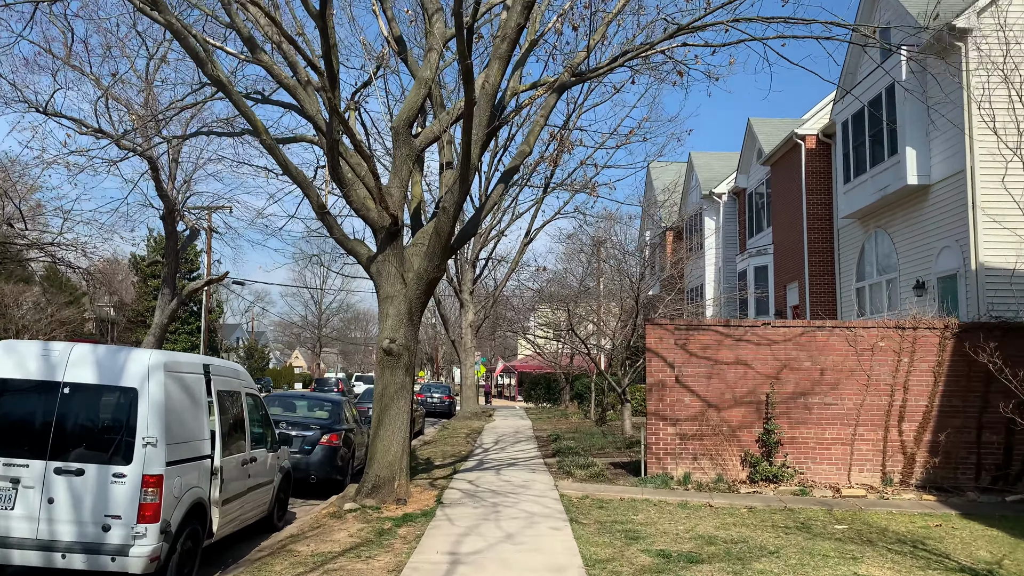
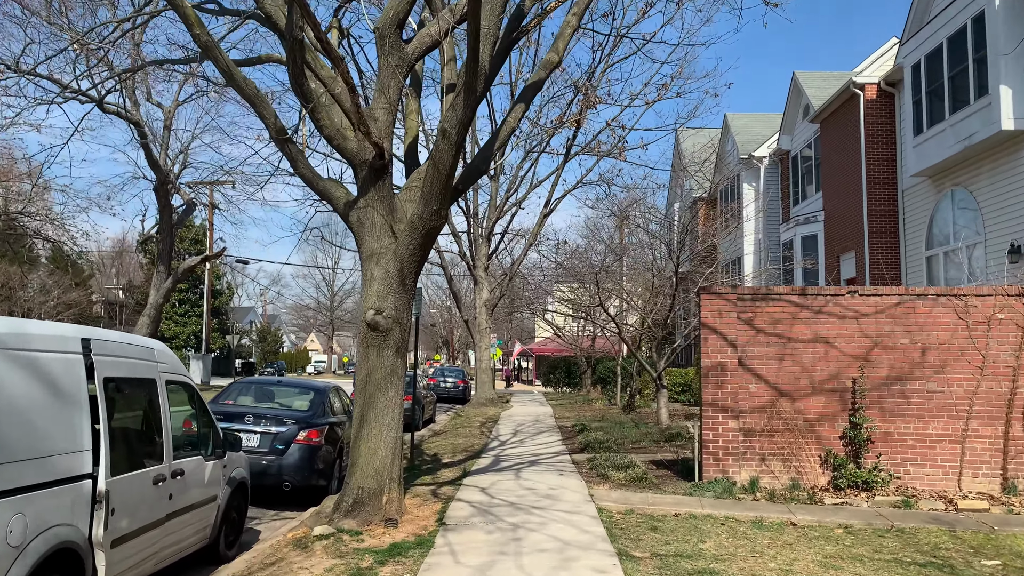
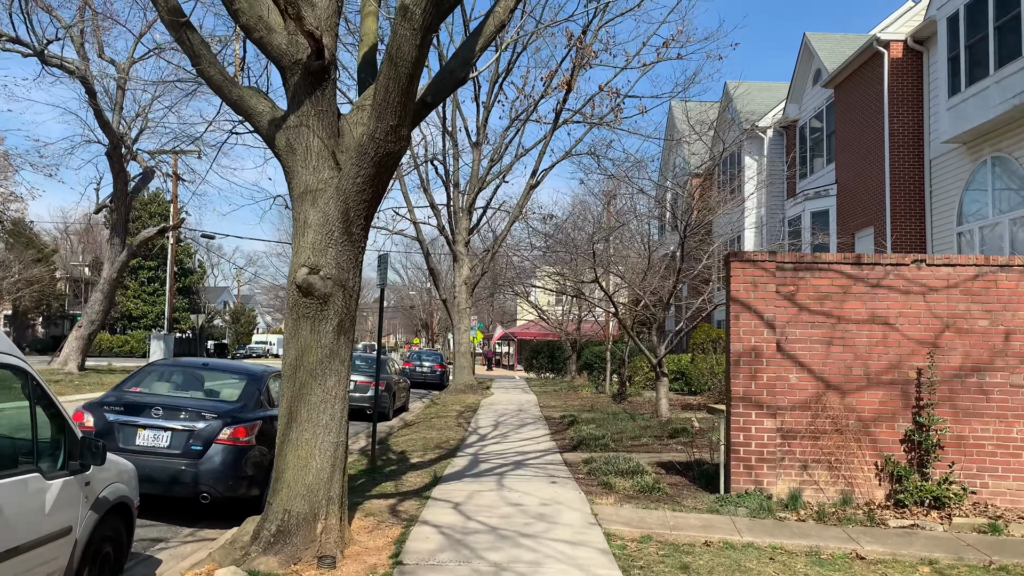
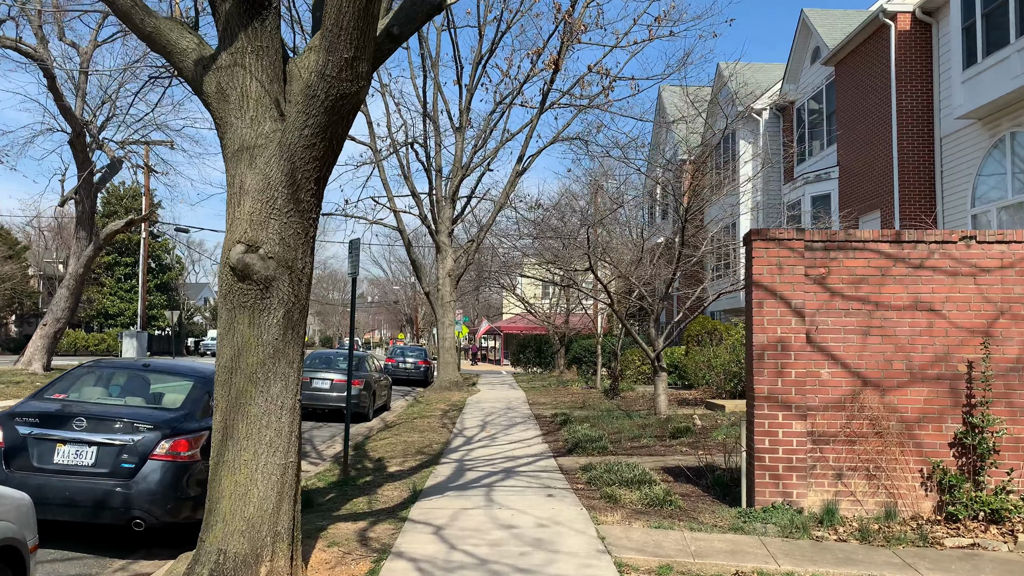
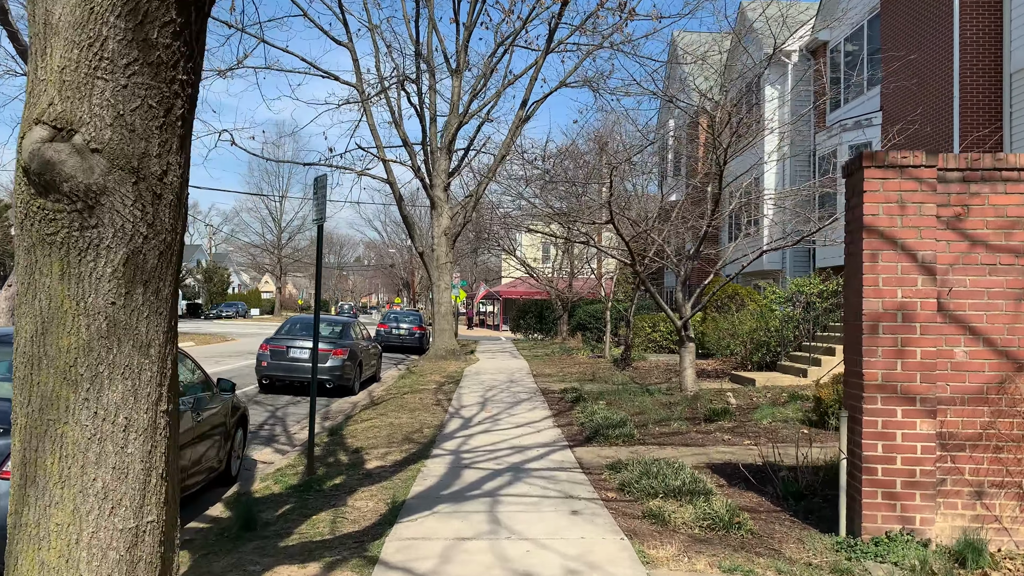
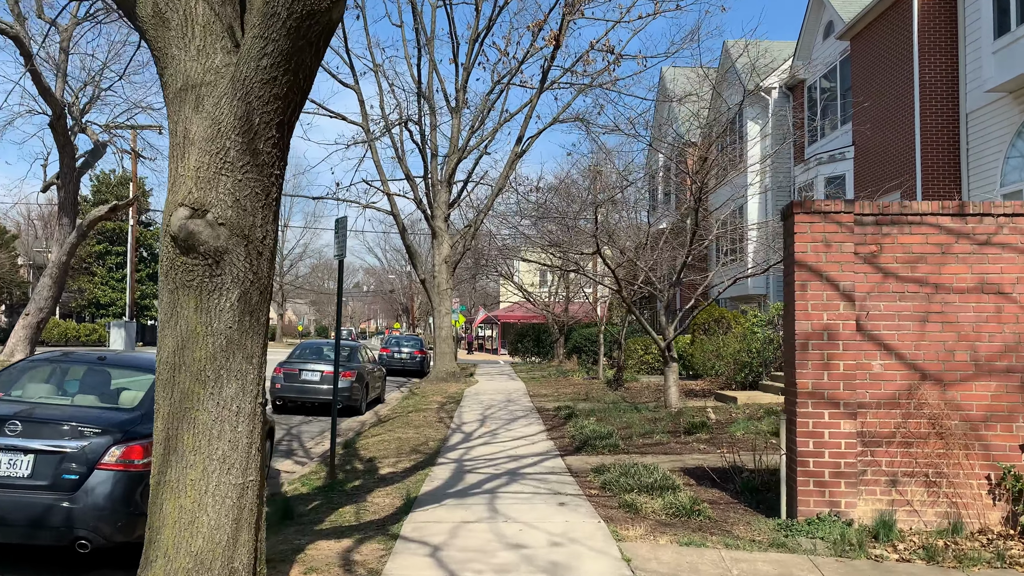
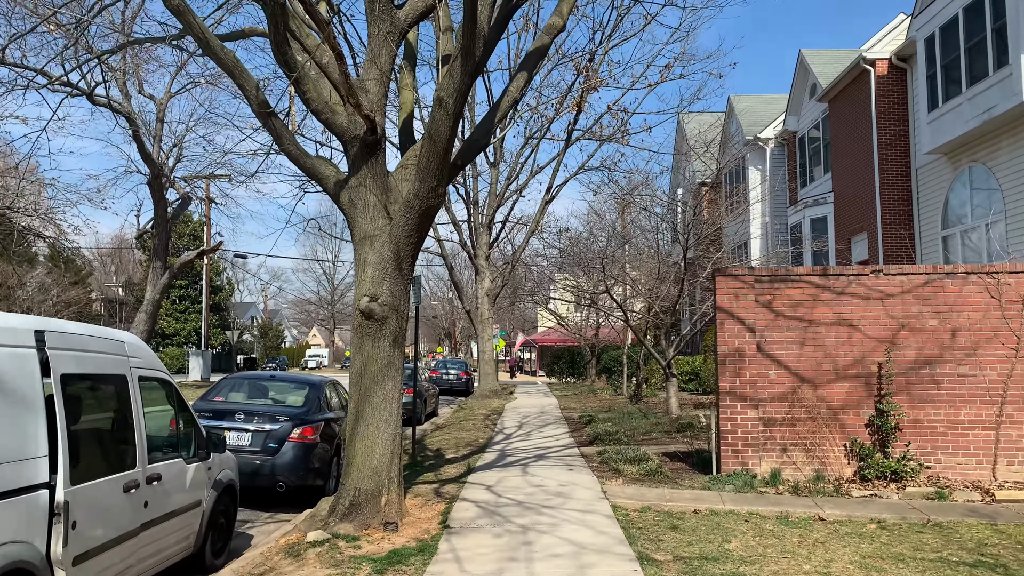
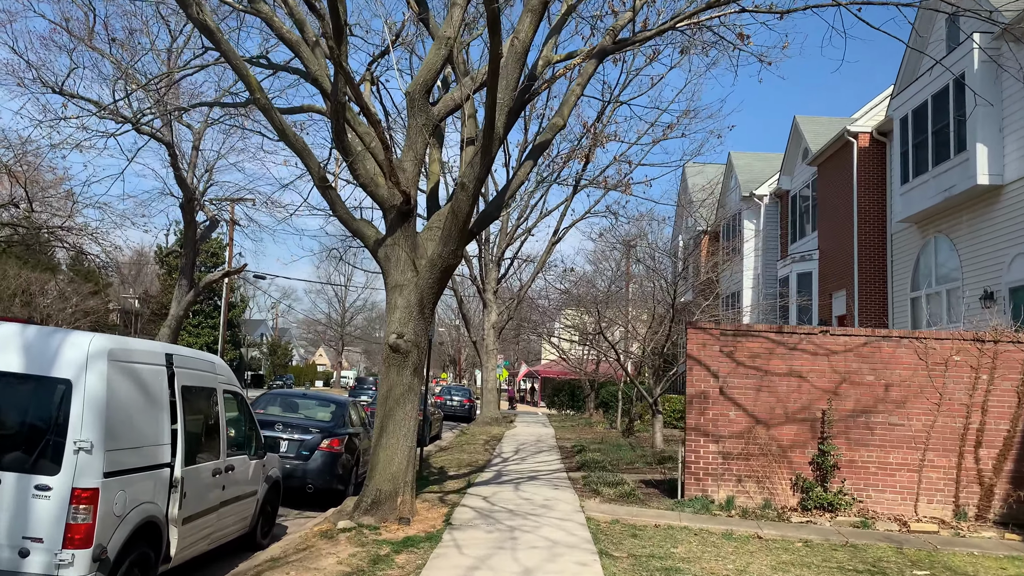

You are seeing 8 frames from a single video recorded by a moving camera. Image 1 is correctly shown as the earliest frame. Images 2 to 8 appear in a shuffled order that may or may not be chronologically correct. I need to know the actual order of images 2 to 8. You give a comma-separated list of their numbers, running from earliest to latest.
8, 2, 7, 3, 4, 6, 5
